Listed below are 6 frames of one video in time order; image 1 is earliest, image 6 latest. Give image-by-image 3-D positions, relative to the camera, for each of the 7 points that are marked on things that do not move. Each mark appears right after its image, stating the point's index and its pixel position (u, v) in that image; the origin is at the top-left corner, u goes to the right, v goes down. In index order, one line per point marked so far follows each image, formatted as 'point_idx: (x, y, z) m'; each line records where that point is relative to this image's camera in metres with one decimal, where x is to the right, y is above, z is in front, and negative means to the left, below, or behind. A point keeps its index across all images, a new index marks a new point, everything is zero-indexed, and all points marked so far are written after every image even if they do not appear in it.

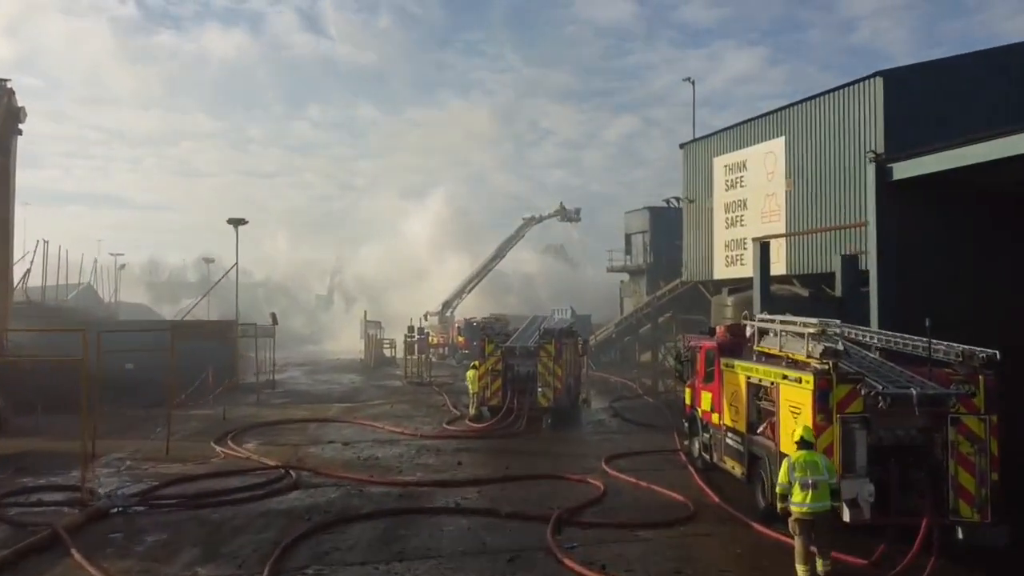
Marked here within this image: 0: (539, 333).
0: (+0.5, -0.8, +17.3) m
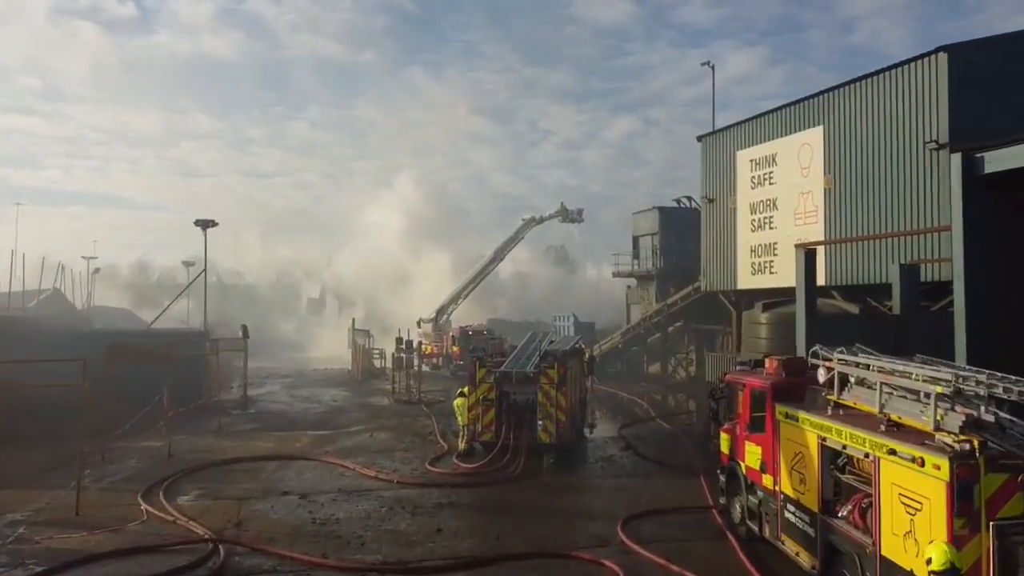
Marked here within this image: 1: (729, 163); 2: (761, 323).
0: (+0.4, -1.0, +14.8) m
1: (+4.1, +2.3, +19.3) m
2: (+3.4, -0.5, +14.3) m
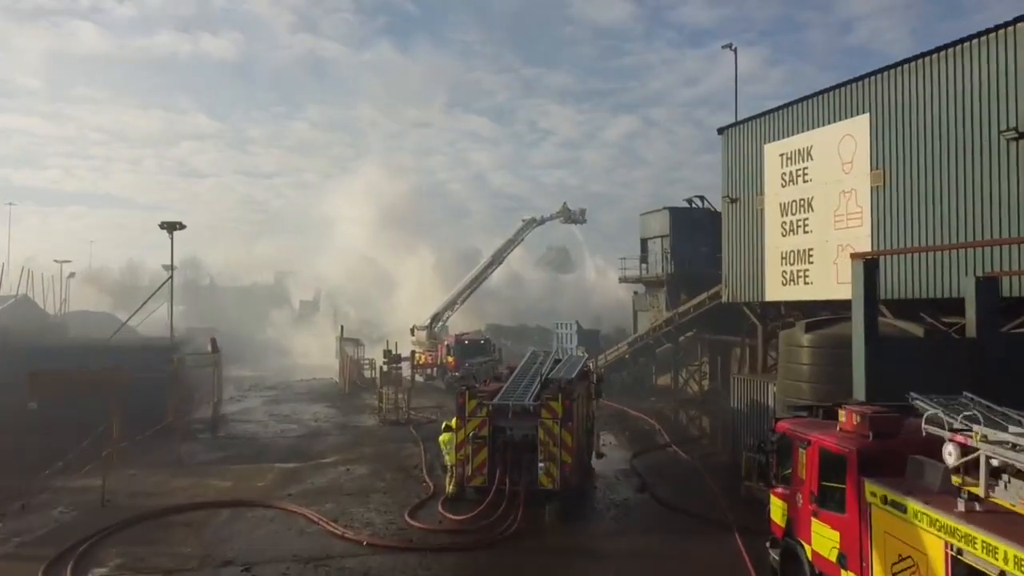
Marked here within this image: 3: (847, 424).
0: (+0.3, -1.2, +12.6) m
1: (+4.0, +2.1, +17.1) m
2: (+3.4, -0.7, +12.1) m
3: (+2.2, -0.9, +6.8) m
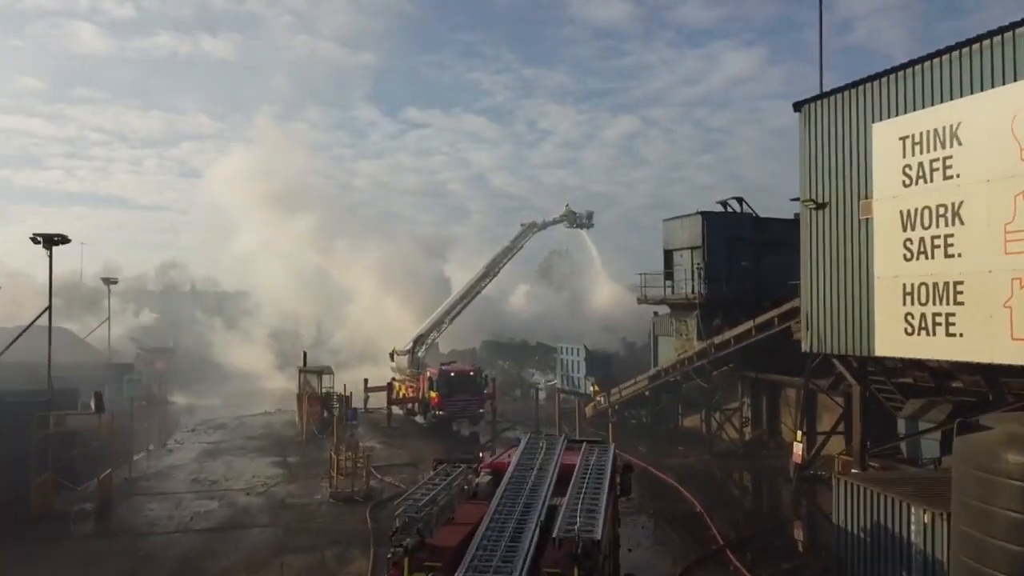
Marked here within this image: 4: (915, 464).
0: (+0.2, -1.7, +7.2) m
1: (+3.9, +1.6, +11.7) m
2: (+3.3, -1.2, +6.7) m
3: (+2.0, -1.4, +1.4) m
4: (+4.7, -2.0, +12.0) m
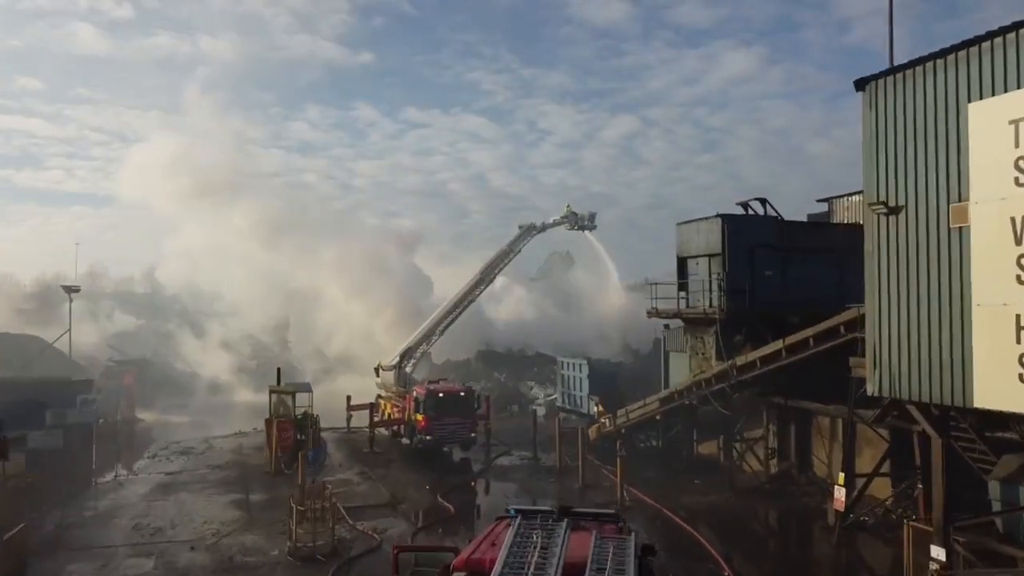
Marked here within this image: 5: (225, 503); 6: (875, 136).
0: (+0.1, -1.9, +4.6) m
1: (+3.8, +1.4, +9.0) m
2: (+3.1, -1.5, +4.1) m
3: (+1.9, -1.7, -1.3) m
4: (+4.5, -2.3, +9.3) m
5: (-5.1, -3.8, +18.4) m
6: (+3.6, +1.5, +10.3) m
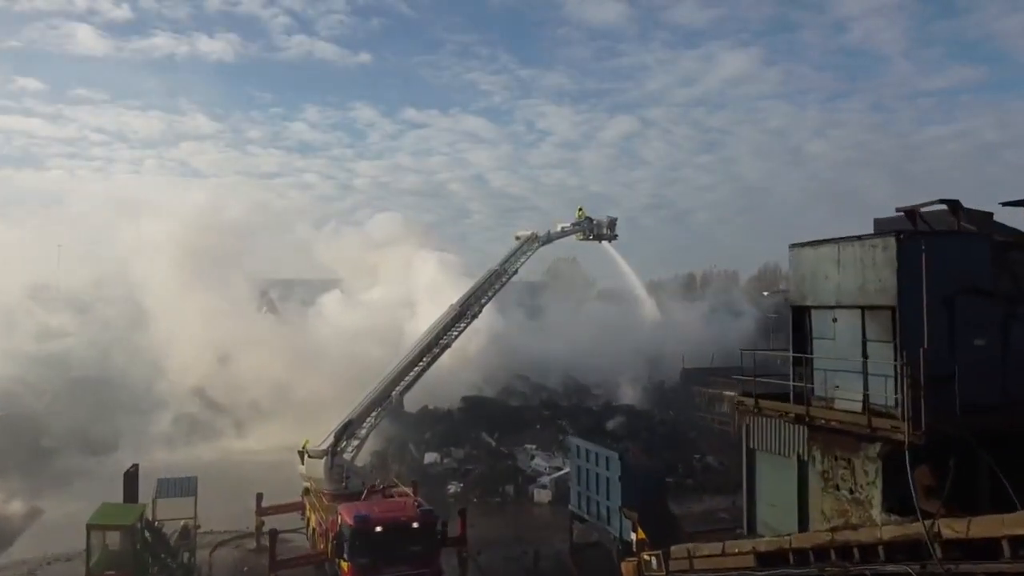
0: (-0.1, -2.8, -5.0) m
1: (+3.6, +0.5, -0.5) m
2: (+3.0, -2.3, -5.5) m
3: (+1.8, -2.5, -10.8) m
4: (+4.4, -3.1, -0.2) m
5: (-5.3, -4.7, +8.9) m
6: (+3.4, +0.7, +0.8) m
